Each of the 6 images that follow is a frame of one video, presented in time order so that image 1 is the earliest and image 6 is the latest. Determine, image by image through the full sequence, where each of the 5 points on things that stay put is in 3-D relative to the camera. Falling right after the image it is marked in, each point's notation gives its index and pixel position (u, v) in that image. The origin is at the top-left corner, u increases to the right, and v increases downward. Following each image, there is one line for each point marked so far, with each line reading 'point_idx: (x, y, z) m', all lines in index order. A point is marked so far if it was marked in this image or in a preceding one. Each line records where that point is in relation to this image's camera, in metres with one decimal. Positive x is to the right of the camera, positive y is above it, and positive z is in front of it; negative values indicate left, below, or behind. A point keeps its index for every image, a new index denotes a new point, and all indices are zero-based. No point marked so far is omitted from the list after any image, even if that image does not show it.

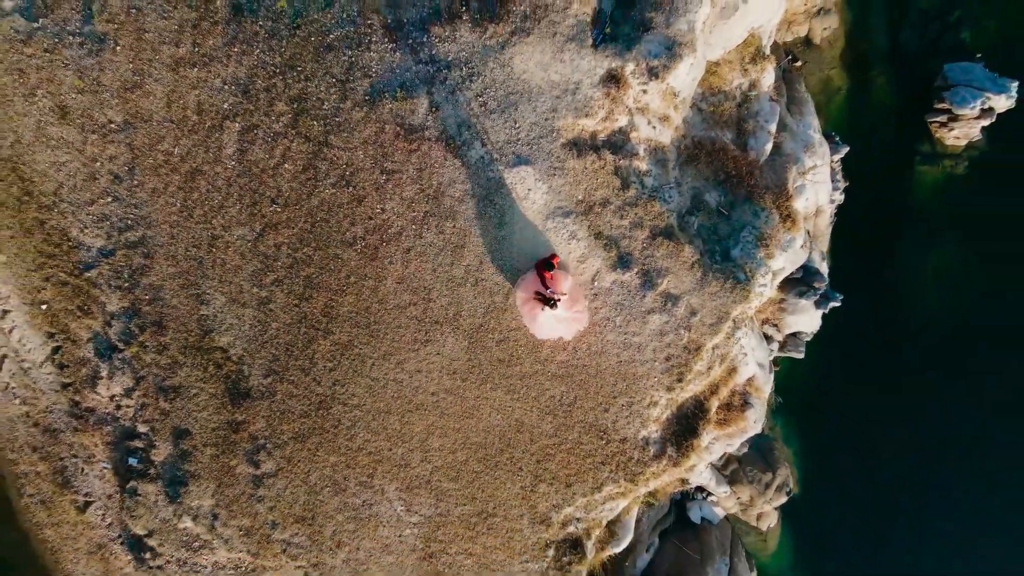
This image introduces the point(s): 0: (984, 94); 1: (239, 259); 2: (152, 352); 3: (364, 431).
0: (+12.4, +5.1, +14.6) m
1: (-6.2, +0.7, +12.4) m
2: (-8.6, -1.5, +13.1) m
3: (-3.2, -3.1, +12.2) m
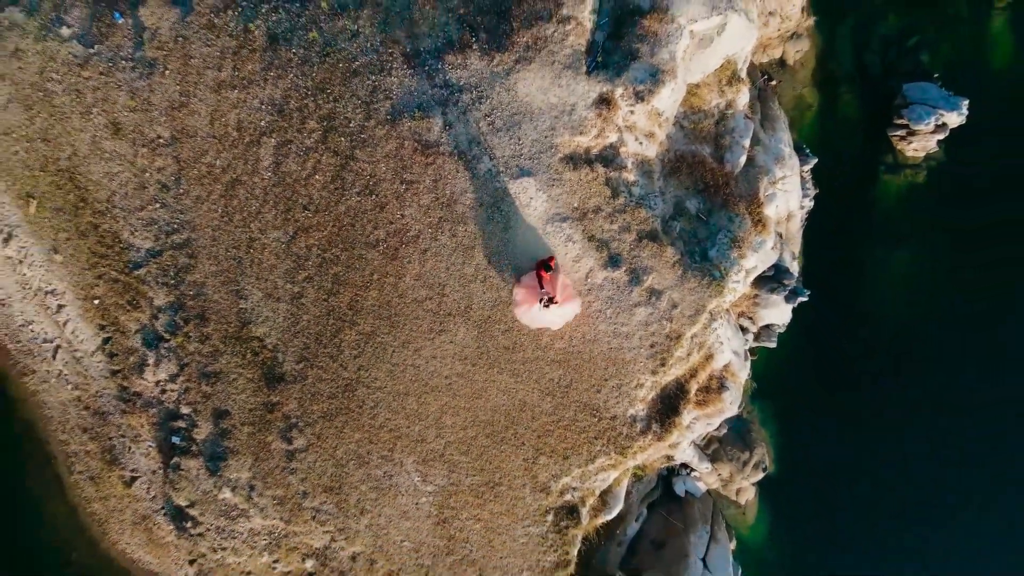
0: (+12.5, +5.2, +16.3) m
1: (-6.1, +0.8, +14.0) m
2: (-8.5, -1.4, +14.7) m
3: (-3.1, -3.0, +13.8) m
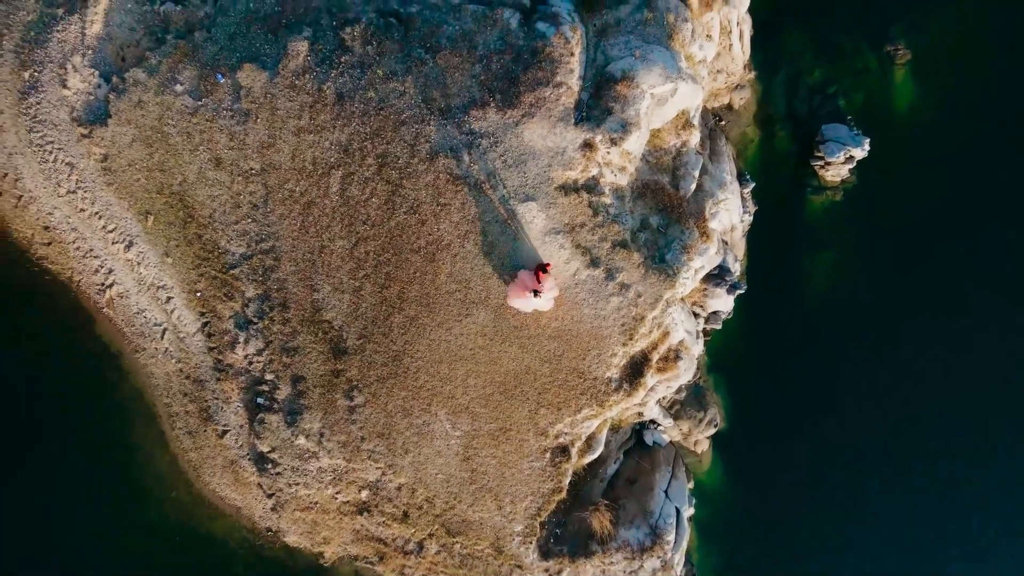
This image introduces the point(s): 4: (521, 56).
0: (+12.7, +5.3, +20.9) m
1: (-5.8, +0.9, +18.6) m
2: (-8.3, -1.3, +19.3) m
3: (-2.9, -2.9, +18.4) m
4: (+0.3, +7.4, +17.5) m
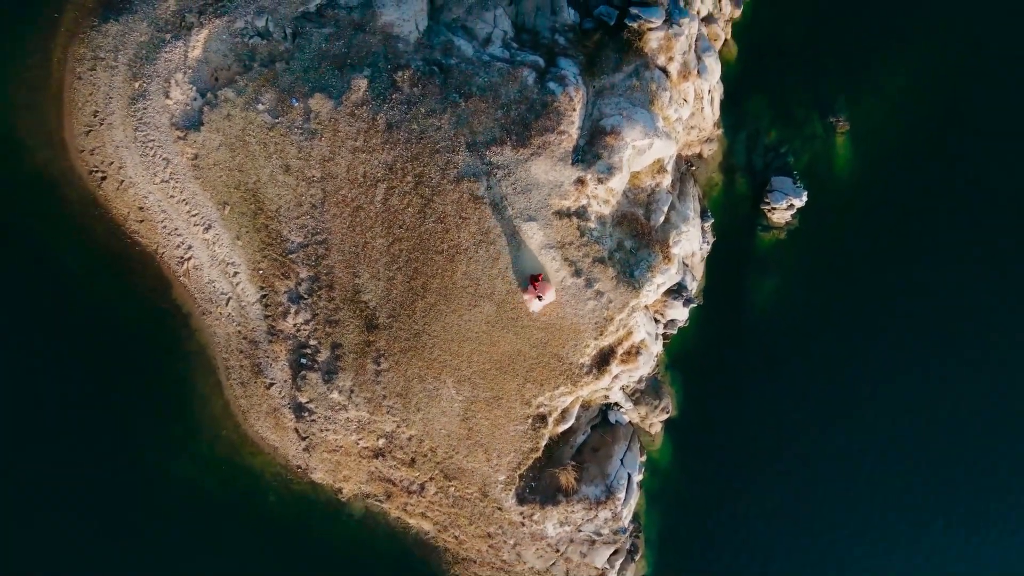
0: (+13.1, +4.3, +25.8) m
1: (-5.7, +1.4, +23.6) m
2: (-8.3, -0.6, +24.3) m
3: (-3.1, -2.6, +23.3) m
4: (+0.9, +7.4, +22.5) m
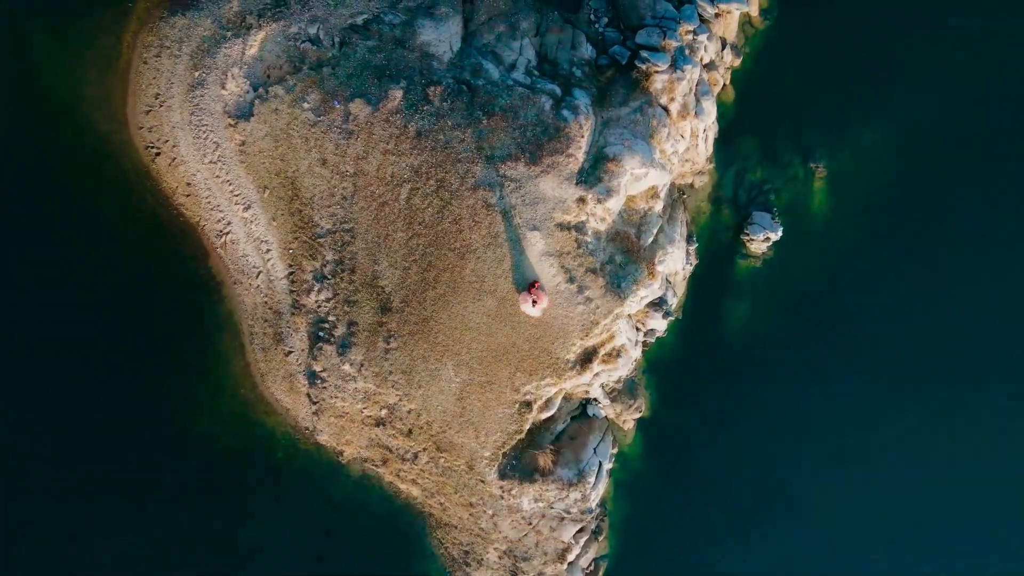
0: (+13.5, +3.0, +28.9) m
1: (-5.5, +2.0, +26.6) m
2: (-8.3, +0.3, +27.3) m
3: (-3.3, -2.3, +26.3) m
4: (+1.6, +7.3, +25.5) m
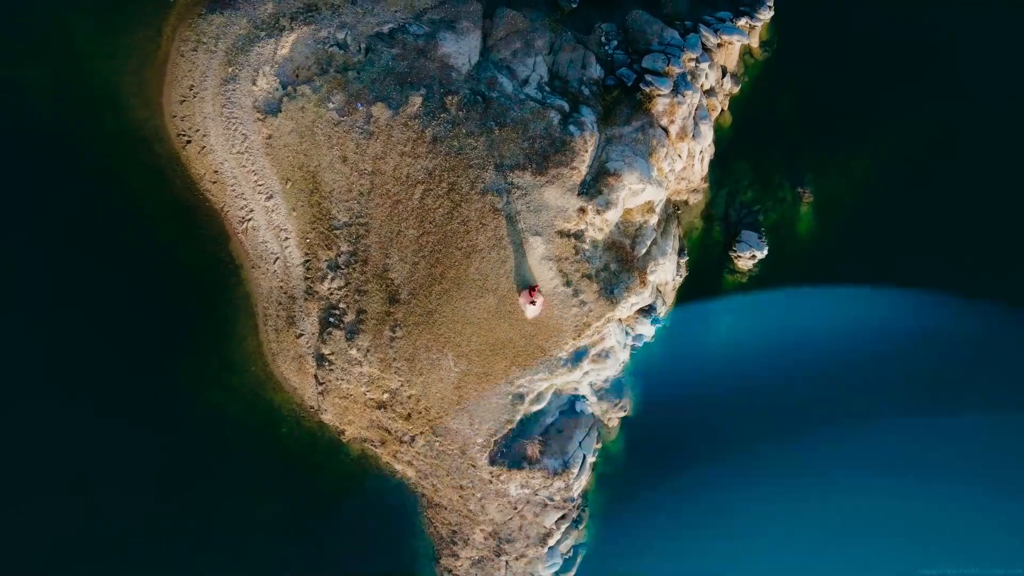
0: (+13.7, +2.2, +30.8) m
1: (-5.4, +2.4, +28.5) m
2: (-8.3, +0.8, +29.2) m
3: (-3.4, -2.0, +28.3) m
4: (+2.1, +7.2, +27.4) m
